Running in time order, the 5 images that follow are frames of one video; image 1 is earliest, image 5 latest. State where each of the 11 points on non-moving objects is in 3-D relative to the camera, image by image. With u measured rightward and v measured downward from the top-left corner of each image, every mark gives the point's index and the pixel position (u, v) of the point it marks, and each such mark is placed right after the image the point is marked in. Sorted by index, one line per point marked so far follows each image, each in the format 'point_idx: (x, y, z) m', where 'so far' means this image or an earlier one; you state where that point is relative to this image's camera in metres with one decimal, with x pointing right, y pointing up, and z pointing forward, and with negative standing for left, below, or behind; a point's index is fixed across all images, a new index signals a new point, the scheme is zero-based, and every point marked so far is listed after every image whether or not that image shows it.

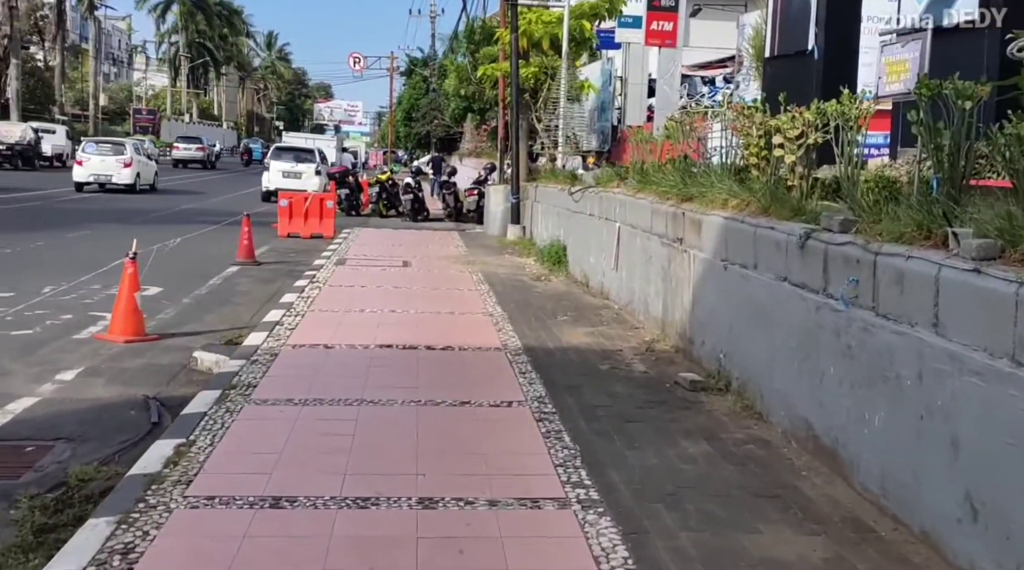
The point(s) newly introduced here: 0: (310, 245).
0: (-3.7, +0.7, +19.4) m
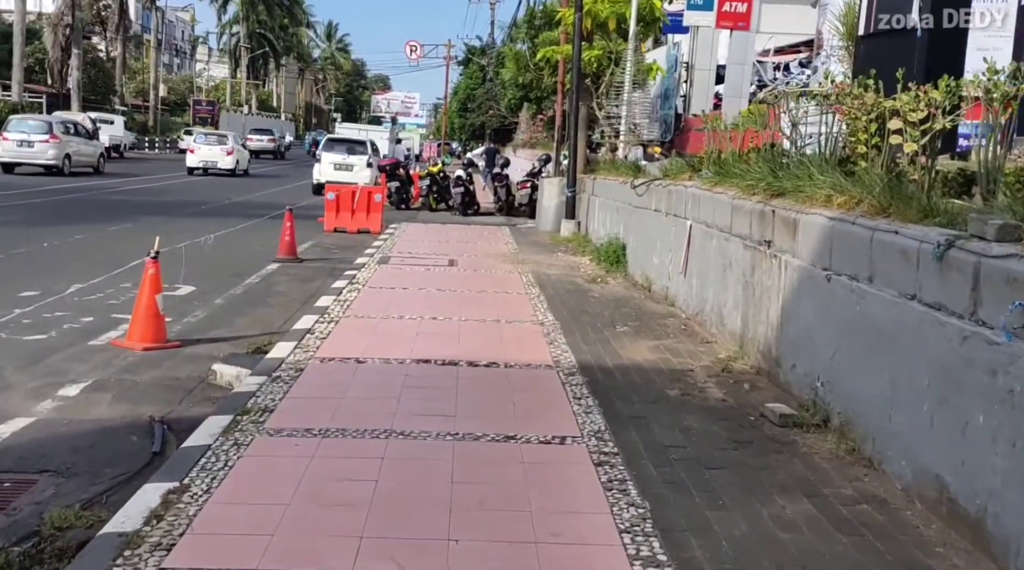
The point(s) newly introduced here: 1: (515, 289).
0: (-2.7, +0.7, +18.5) m
1: (0.0, 0.0, +12.1) m
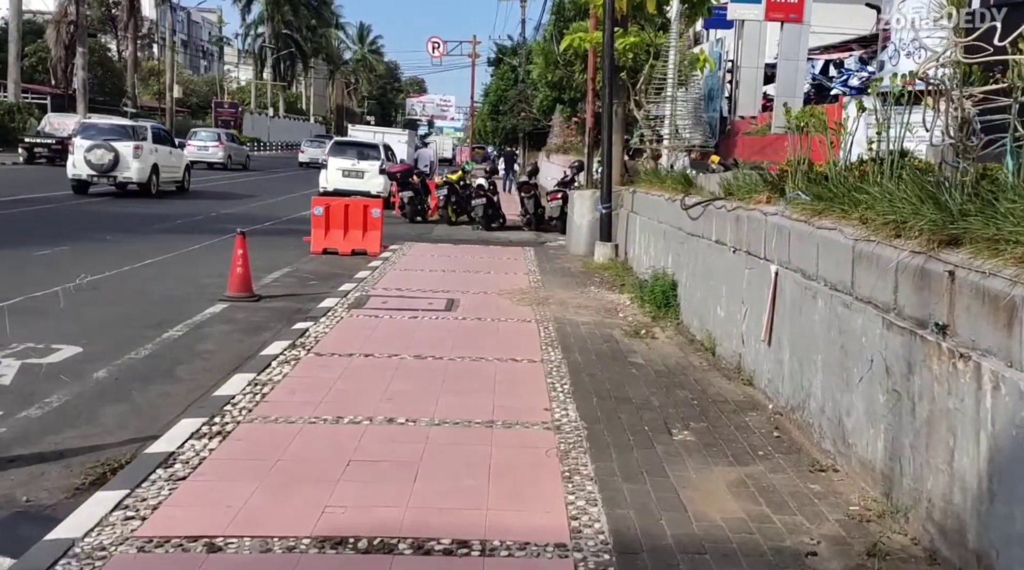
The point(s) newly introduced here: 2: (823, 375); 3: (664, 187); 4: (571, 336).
0: (-2.4, +0.2, +15.3) m
1: (+0.1, -0.5, +8.7) m
2: (+1.7, -0.5, +5.8) m
3: (+1.9, +1.2, +13.5) m
4: (+0.5, -0.5, +9.7) m
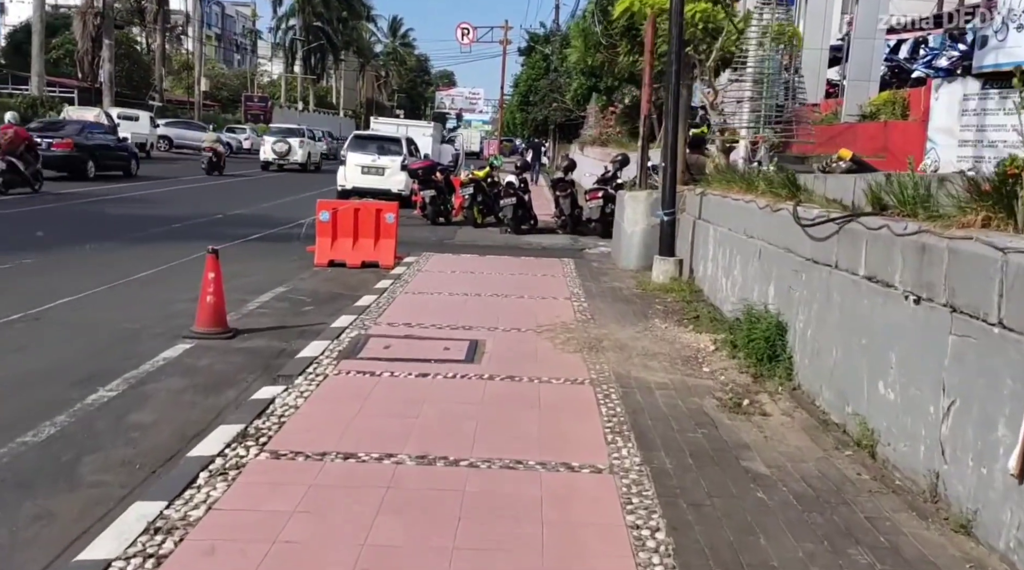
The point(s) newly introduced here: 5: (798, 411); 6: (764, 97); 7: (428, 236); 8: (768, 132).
0: (-1.9, -0.1, +12.4) m
1: (+0.4, -0.9, +5.8) m
2: (+1.9, -0.9, +2.8) m
3: (+2.3, +0.9, +10.5) m
4: (+0.8, -0.8, +6.7) m
5: (+1.9, -0.8, +7.1) m
6: (+3.0, +2.4, +13.5) m
7: (-1.6, +0.9, +19.9) m
8: (+3.1, +2.0, +13.6) m
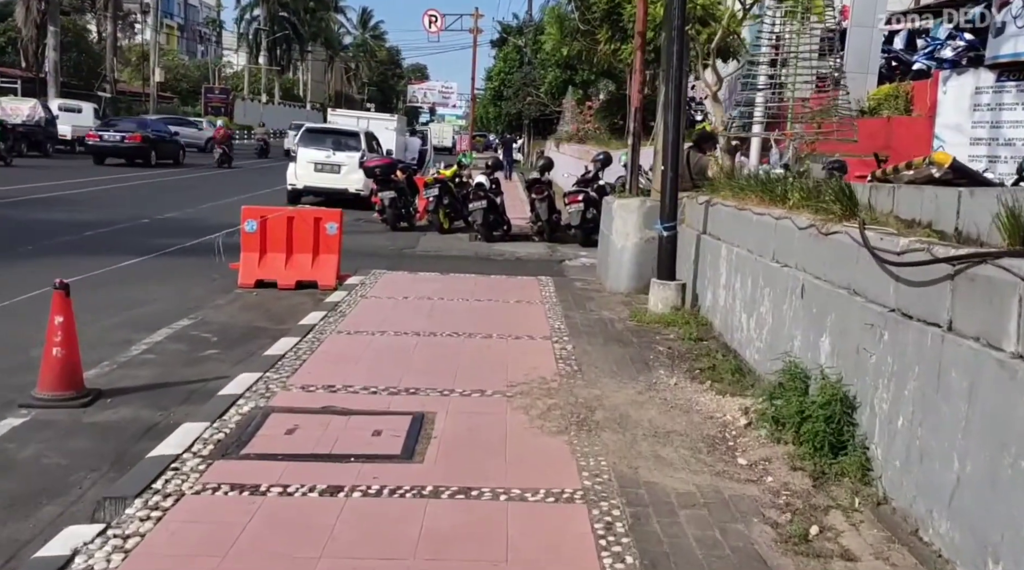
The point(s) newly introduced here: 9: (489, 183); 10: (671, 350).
0: (-2.2, -0.4, +9.9) m
1: (+0.2, -1.2, +3.4) m
2: (+1.8, -1.2, +0.4) m
3: (+2.1, +0.6, +8.1) m
4: (+0.7, -1.1, +4.3) m
5: (+1.7, -1.1, +4.7) m
6: (+2.6, +2.1, +11.1) m
7: (-2.1, +0.6, +17.4) m
8: (+2.7, +1.7, +11.2) m
9: (-0.3, +1.6, +17.7) m
10: (+1.3, -0.5, +9.0) m
